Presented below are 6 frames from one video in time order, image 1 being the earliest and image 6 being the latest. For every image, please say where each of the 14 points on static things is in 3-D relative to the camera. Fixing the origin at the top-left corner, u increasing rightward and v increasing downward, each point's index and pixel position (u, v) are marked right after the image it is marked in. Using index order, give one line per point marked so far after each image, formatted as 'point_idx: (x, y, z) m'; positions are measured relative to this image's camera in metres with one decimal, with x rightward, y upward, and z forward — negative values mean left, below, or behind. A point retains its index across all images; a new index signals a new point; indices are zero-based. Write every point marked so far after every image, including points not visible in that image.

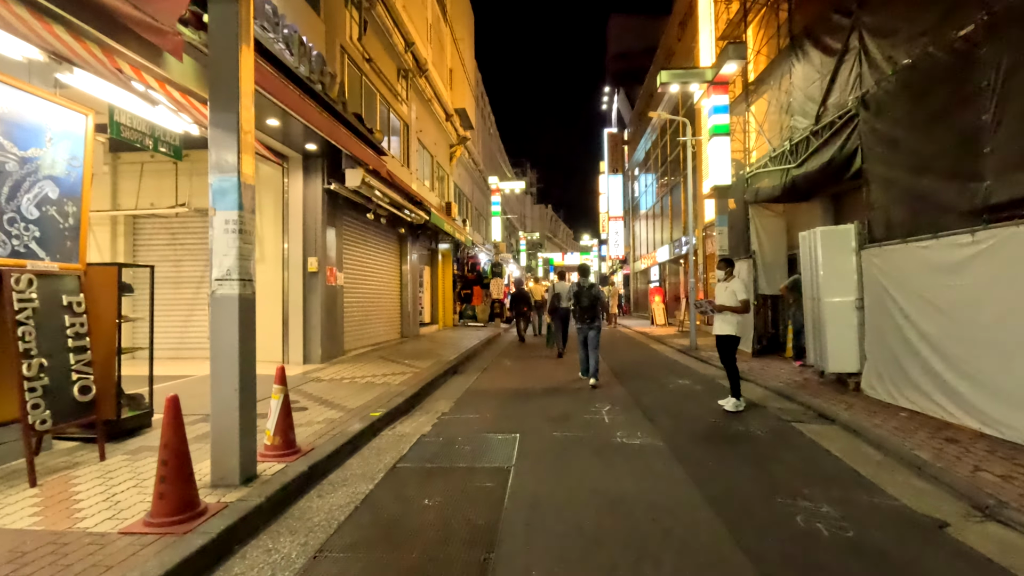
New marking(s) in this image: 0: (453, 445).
0: (-0.6, -1.7, +5.8) m
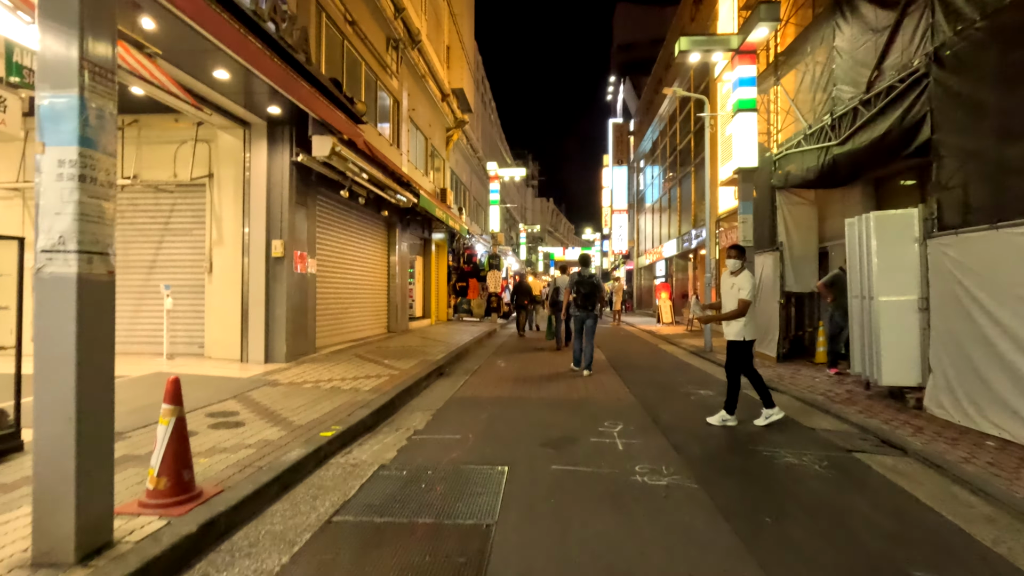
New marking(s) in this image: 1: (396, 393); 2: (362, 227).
0: (-0.8, -1.6, +4.4) m
1: (-1.6, -1.5, +7.4) m
2: (-3.9, +1.6, +14.0) m
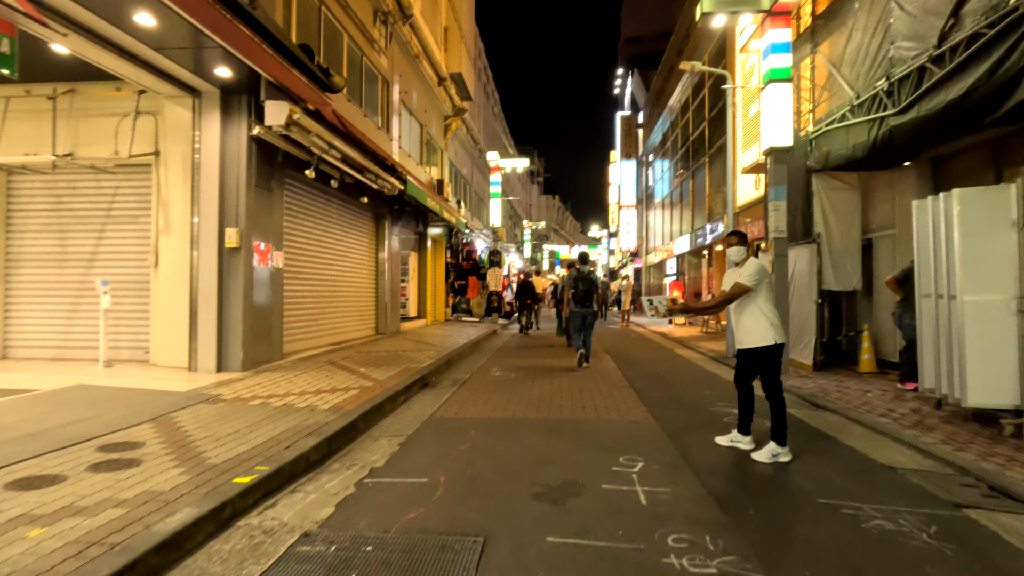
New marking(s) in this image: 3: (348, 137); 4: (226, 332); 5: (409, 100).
0: (-0.9, -1.5, +3.0) m
1: (-1.7, -1.4, +6.0) m
2: (-4.0, +1.6, +12.6) m
3: (-2.7, +2.5, +9.0) m
4: (-4.3, -0.7, +8.1) m
5: (-3.3, +6.1, +17.3) m
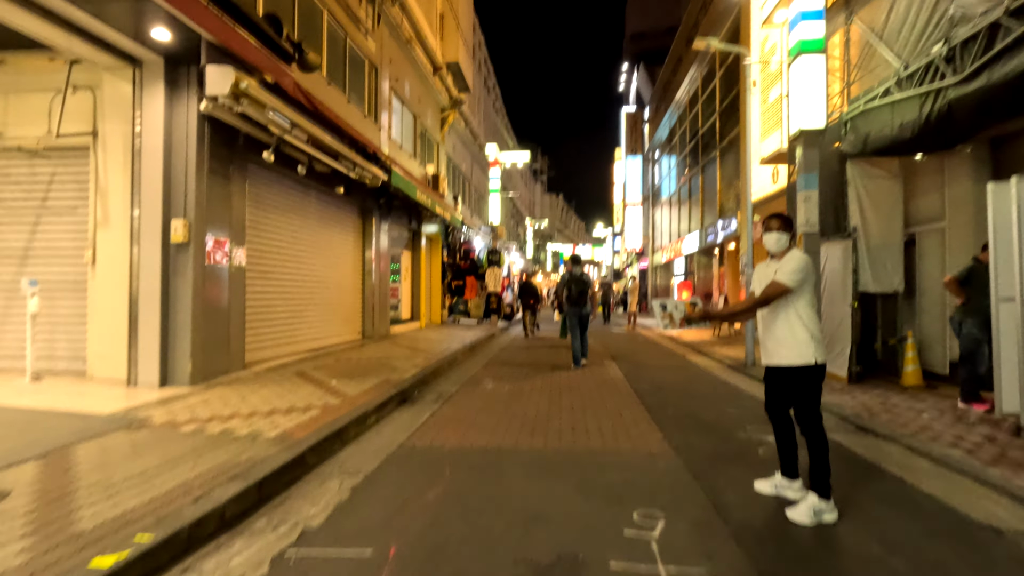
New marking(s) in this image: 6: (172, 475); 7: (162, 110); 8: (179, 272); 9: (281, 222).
0: (-1.1, -1.6, +1.8) m
1: (-1.9, -1.4, +4.9) m
2: (-4.0, +1.6, +11.5) m
3: (-2.8, +2.5, +7.8) m
4: (-4.4, -0.7, +7.0) m
5: (-3.3, +6.1, +16.2) m
6: (-2.6, -1.4, +4.1) m
7: (-4.5, +2.3, +7.0) m
8: (-4.4, +0.2, +7.0) m
9: (-4.1, +1.2, +9.6) m
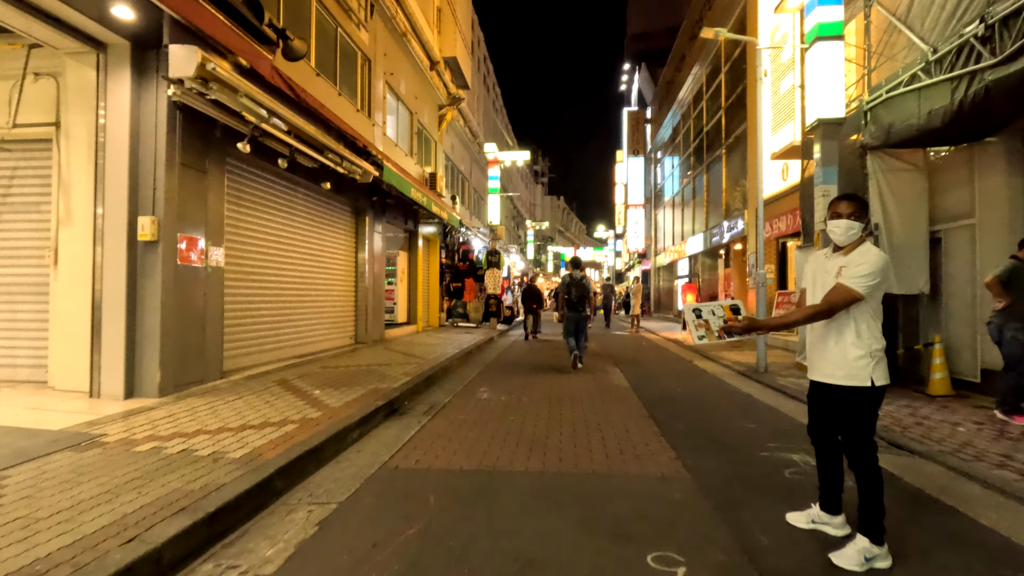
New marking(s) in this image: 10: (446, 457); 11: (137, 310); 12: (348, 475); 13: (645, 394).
0: (-1.1, -1.6, +1.3) m
1: (-1.9, -1.4, +4.3) m
2: (-4.1, +1.6, +10.9) m
3: (-2.9, +2.5, +7.3) m
4: (-4.5, -0.7, +6.4) m
5: (-3.4, +6.0, +15.7) m
6: (-2.6, -1.4, +3.5) m
7: (-4.6, +2.3, +6.4) m
8: (-4.4, +0.2, +6.5) m
9: (-4.1, +1.1, +9.0) m
10: (-0.6, -1.6, +5.0) m
11: (-4.5, -0.3, +6.5) m
12: (-1.4, -1.6, +4.6) m
13: (+1.9, -1.6, +7.9) m
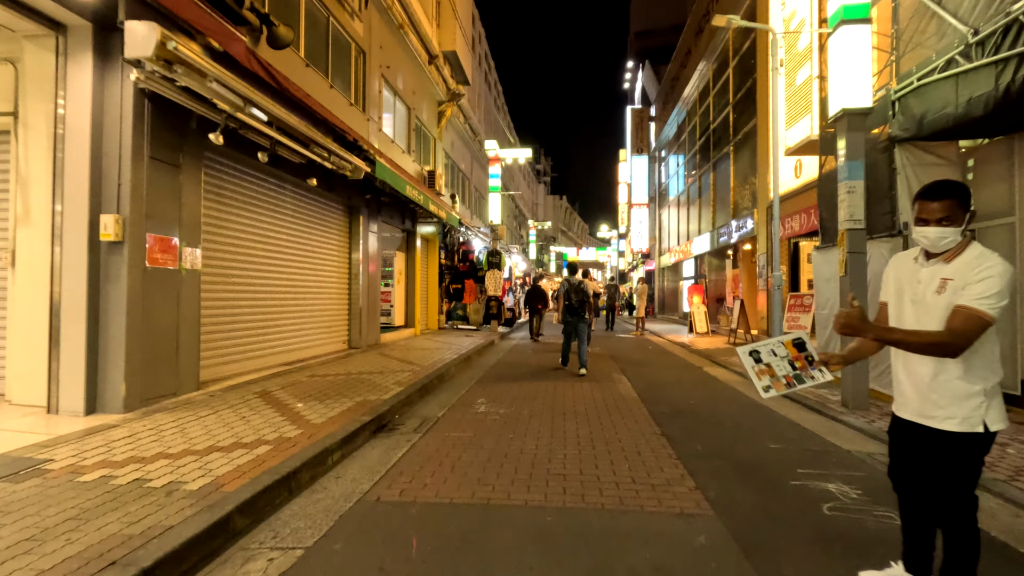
0: (-1.1, -1.6, +0.7) m
1: (-1.9, -1.5, +3.8) m
2: (-4.1, +1.5, +10.4) m
3: (-2.9, +2.4, +6.7) m
4: (-4.5, -0.8, +5.9) m
5: (-3.3, +5.9, +15.1) m
6: (-2.7, -1.5, +2.9) m
7: (-4.6, +2.2, +5.9) m
8: (-4.4, +0.1, +5.9) m
9: (-4.1, +1.1, +8.5) m
10: (-0.6, -1.6, +4.5) m
11: (-4.5, -0.3, +5.9) m
12: (-1.4, -1.6, +4.1) m
13: (+1.9, -1.6, +7.3) m
